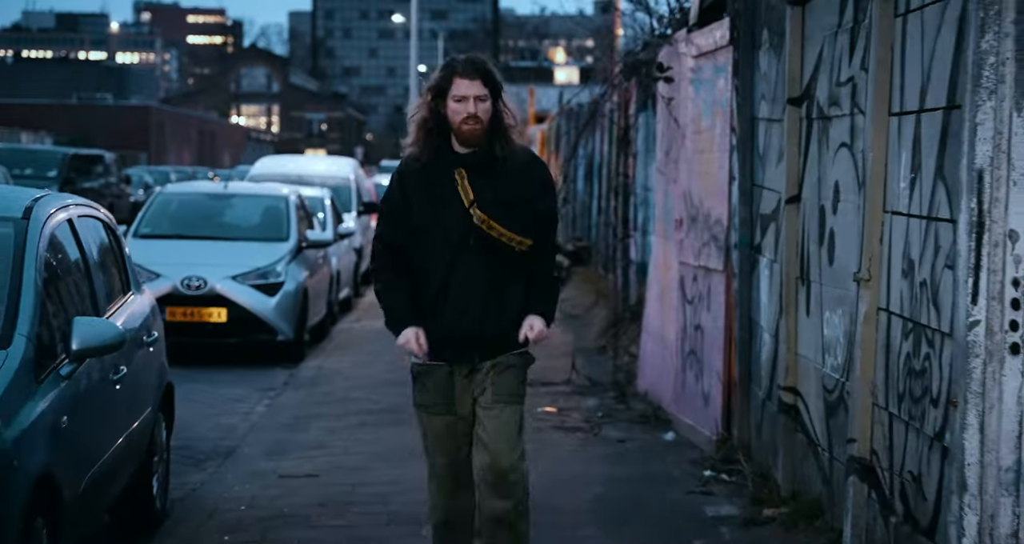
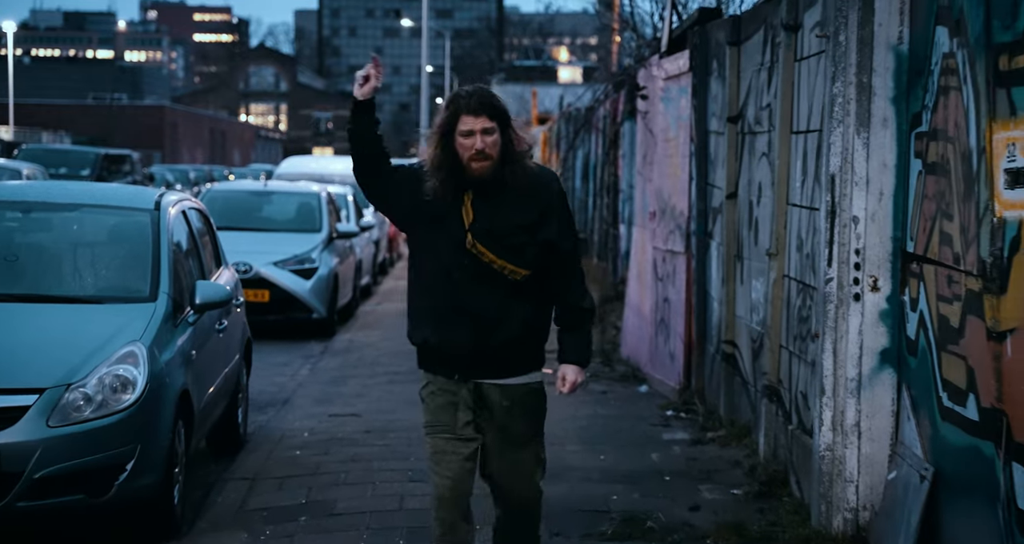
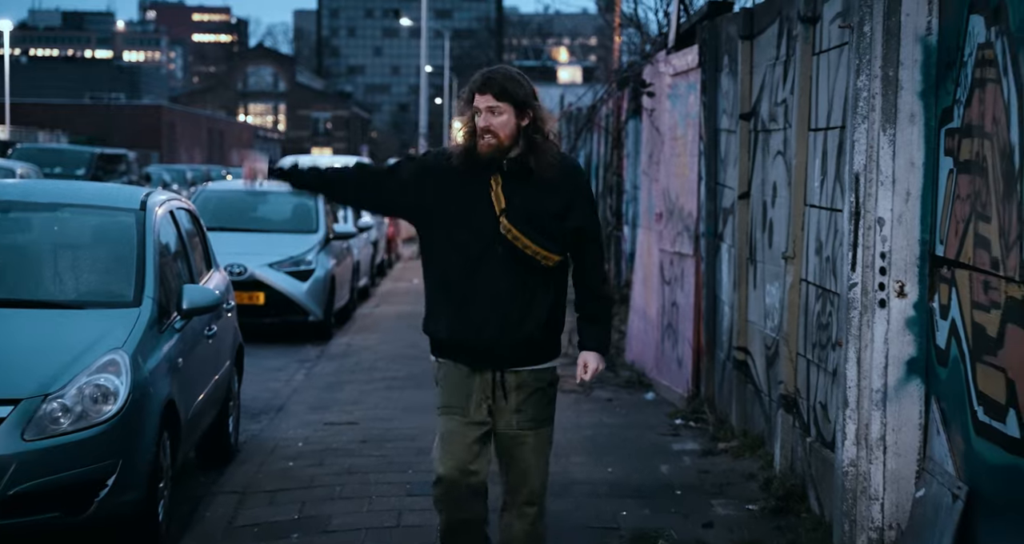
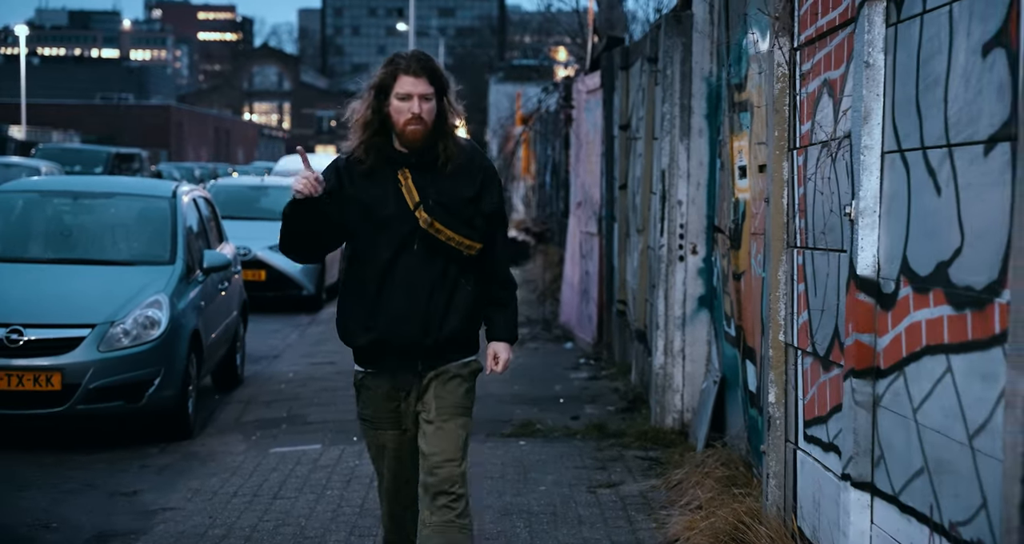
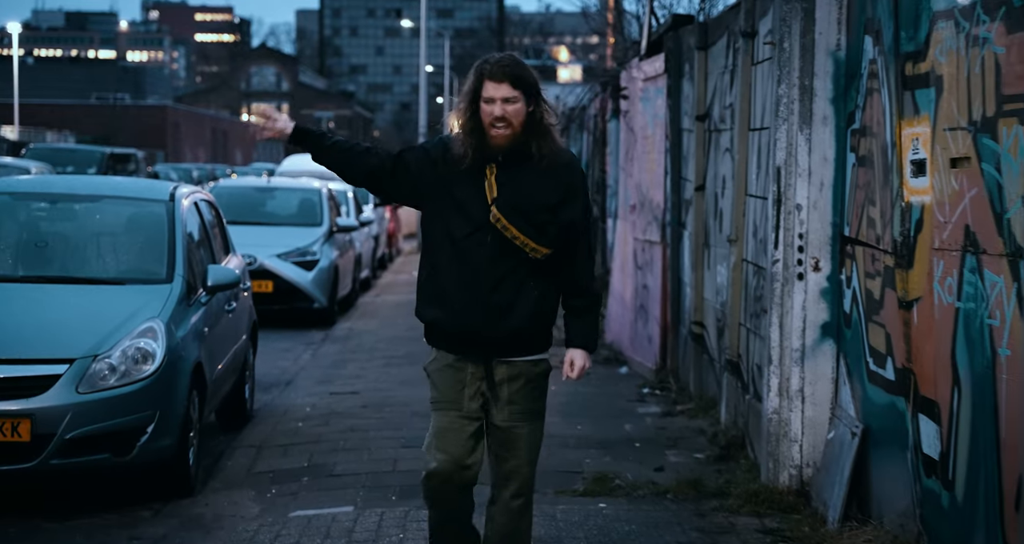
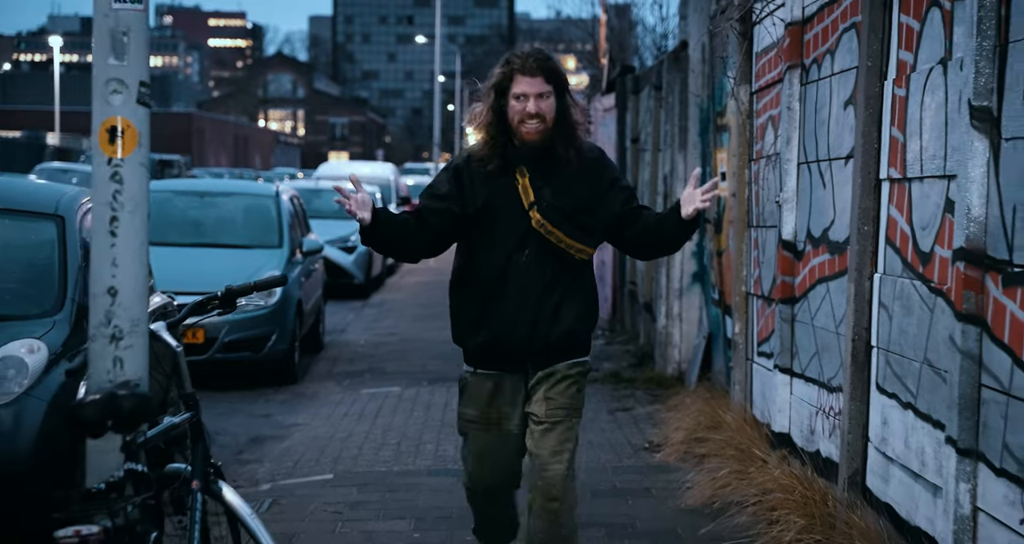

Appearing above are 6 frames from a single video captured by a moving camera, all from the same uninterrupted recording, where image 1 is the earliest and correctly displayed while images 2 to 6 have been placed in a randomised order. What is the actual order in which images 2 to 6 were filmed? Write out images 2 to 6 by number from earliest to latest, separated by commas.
3, 2, 5, 4, 6
